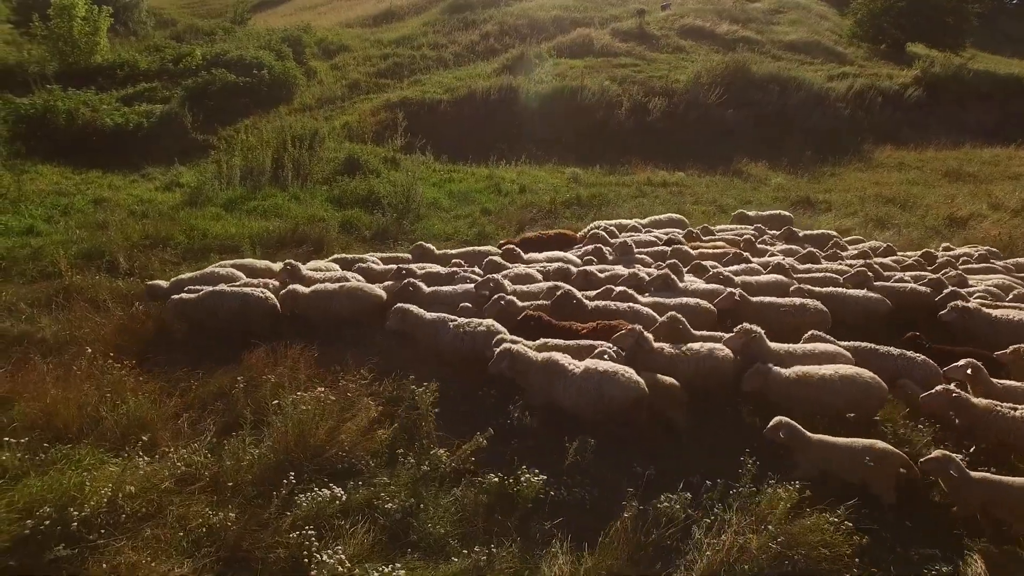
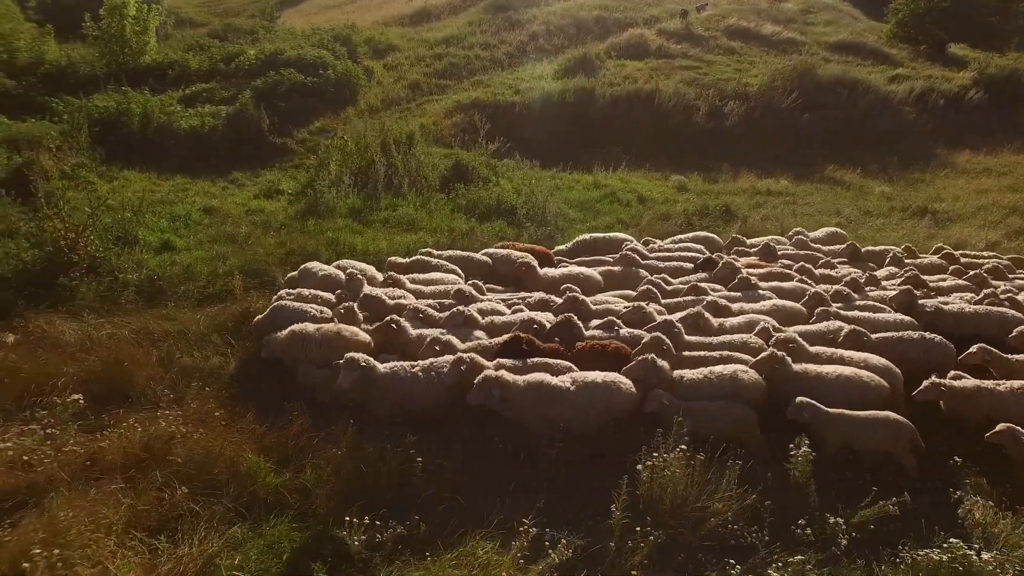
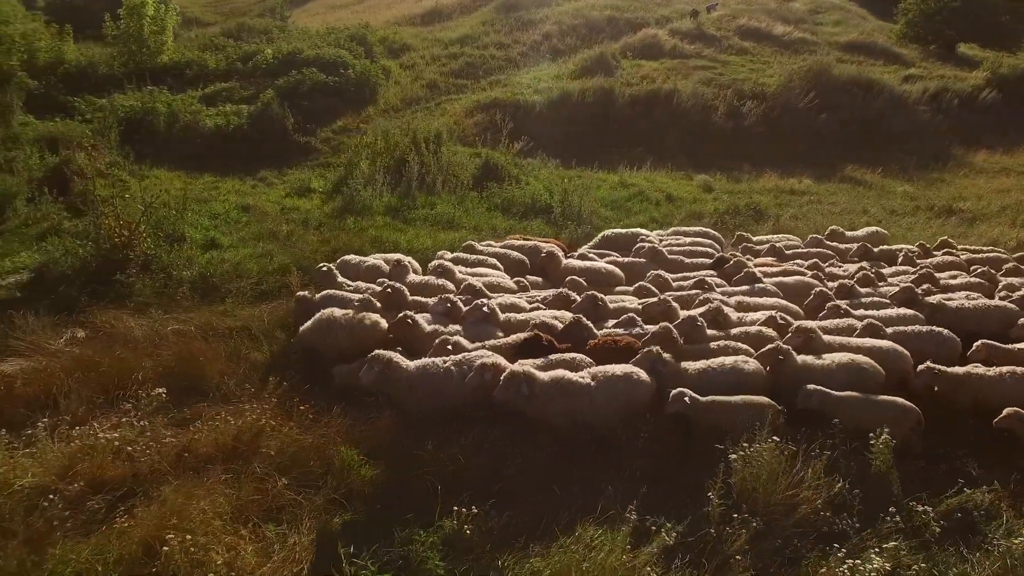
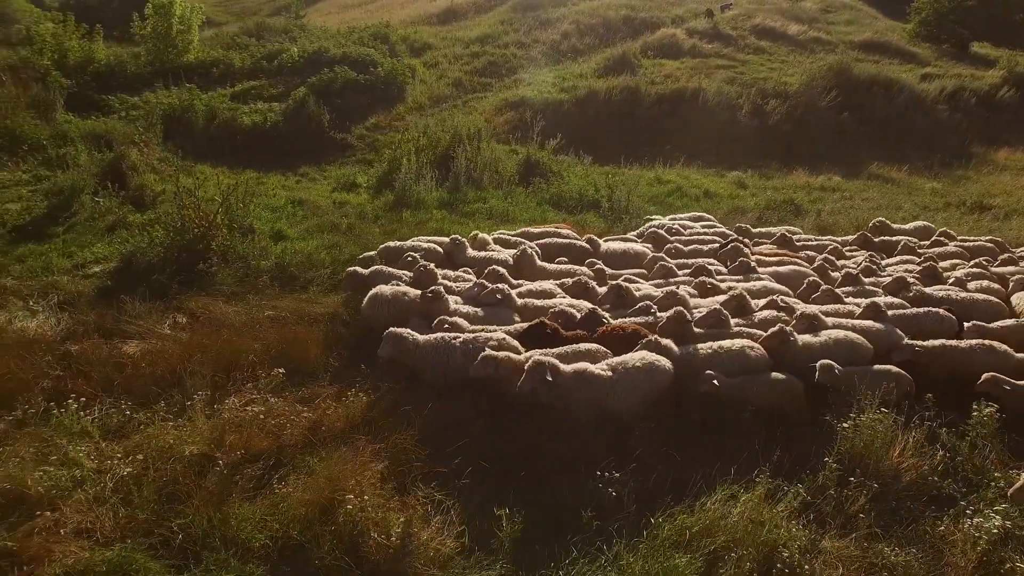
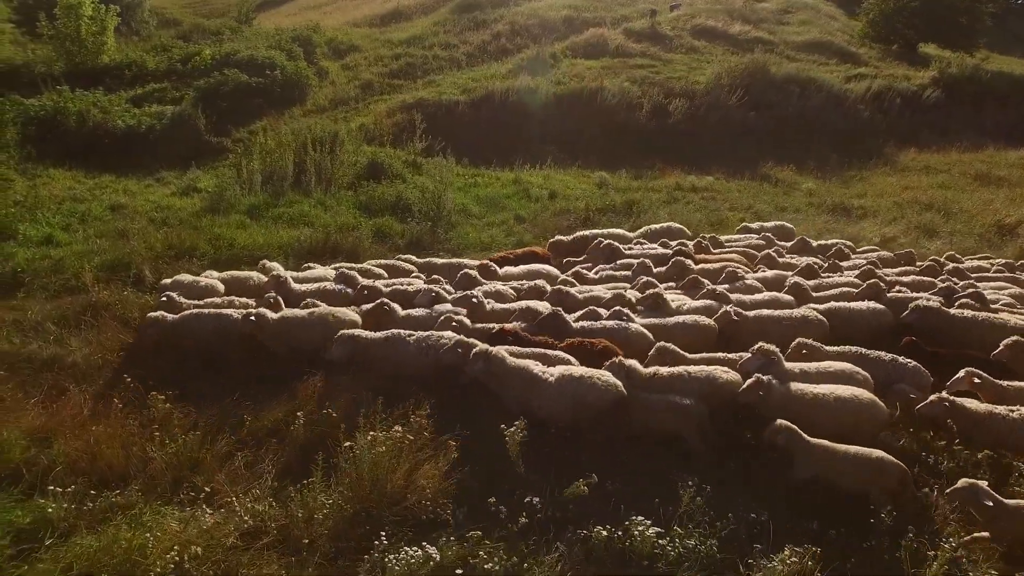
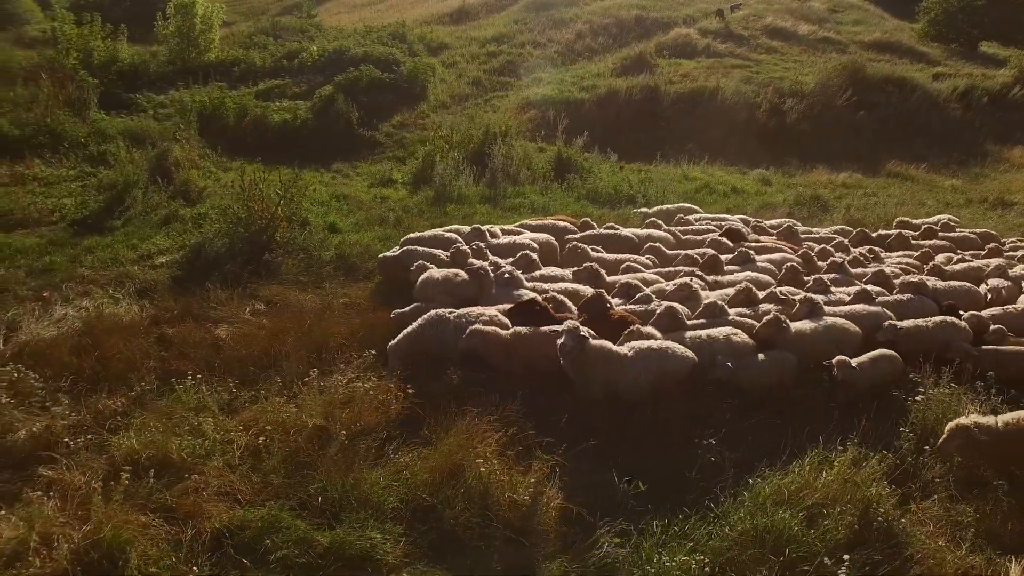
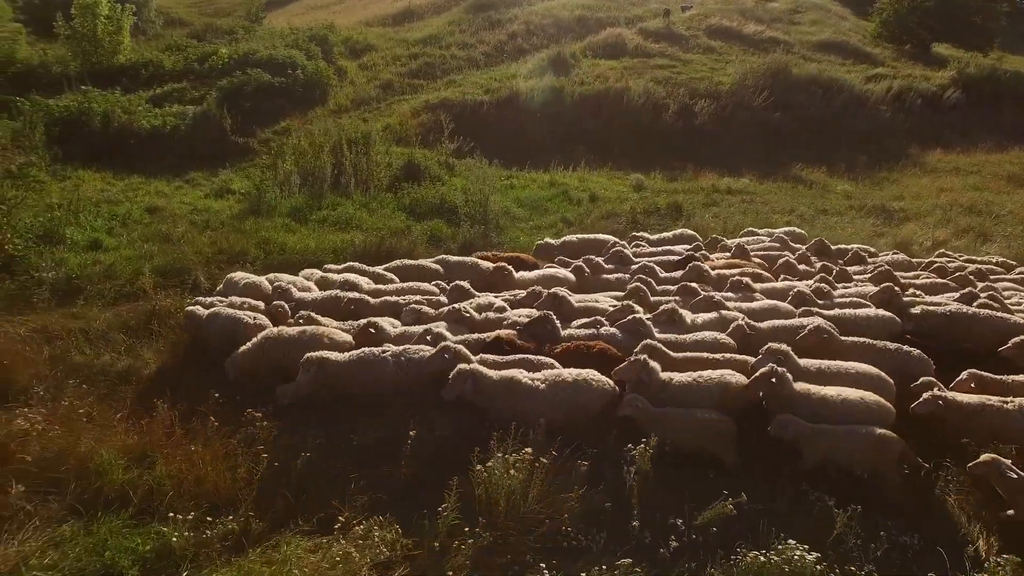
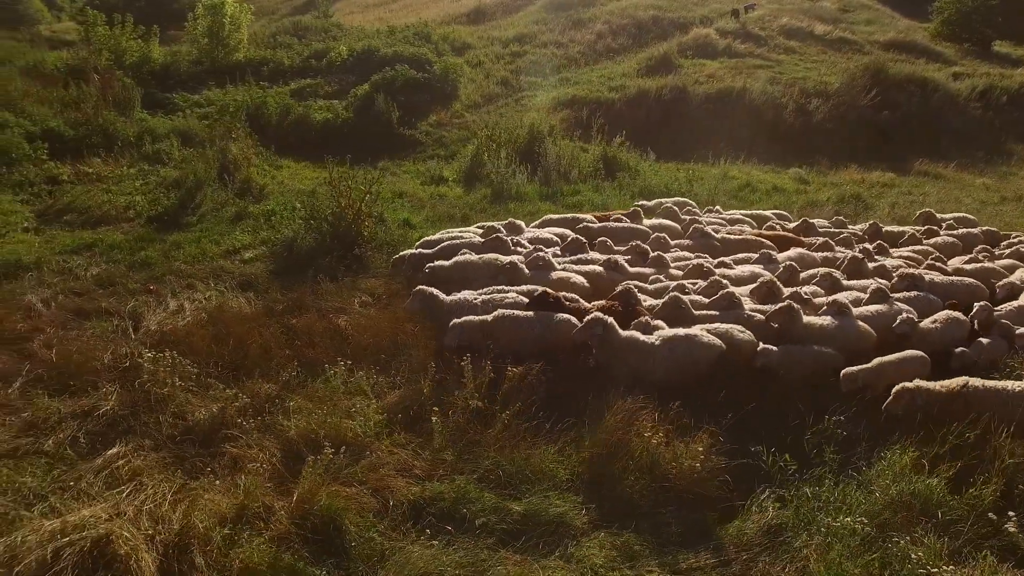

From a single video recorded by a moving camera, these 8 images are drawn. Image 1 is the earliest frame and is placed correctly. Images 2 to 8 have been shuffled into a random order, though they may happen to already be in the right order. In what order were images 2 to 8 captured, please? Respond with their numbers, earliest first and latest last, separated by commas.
5, 7, 2, 3, 4, 6, 8
